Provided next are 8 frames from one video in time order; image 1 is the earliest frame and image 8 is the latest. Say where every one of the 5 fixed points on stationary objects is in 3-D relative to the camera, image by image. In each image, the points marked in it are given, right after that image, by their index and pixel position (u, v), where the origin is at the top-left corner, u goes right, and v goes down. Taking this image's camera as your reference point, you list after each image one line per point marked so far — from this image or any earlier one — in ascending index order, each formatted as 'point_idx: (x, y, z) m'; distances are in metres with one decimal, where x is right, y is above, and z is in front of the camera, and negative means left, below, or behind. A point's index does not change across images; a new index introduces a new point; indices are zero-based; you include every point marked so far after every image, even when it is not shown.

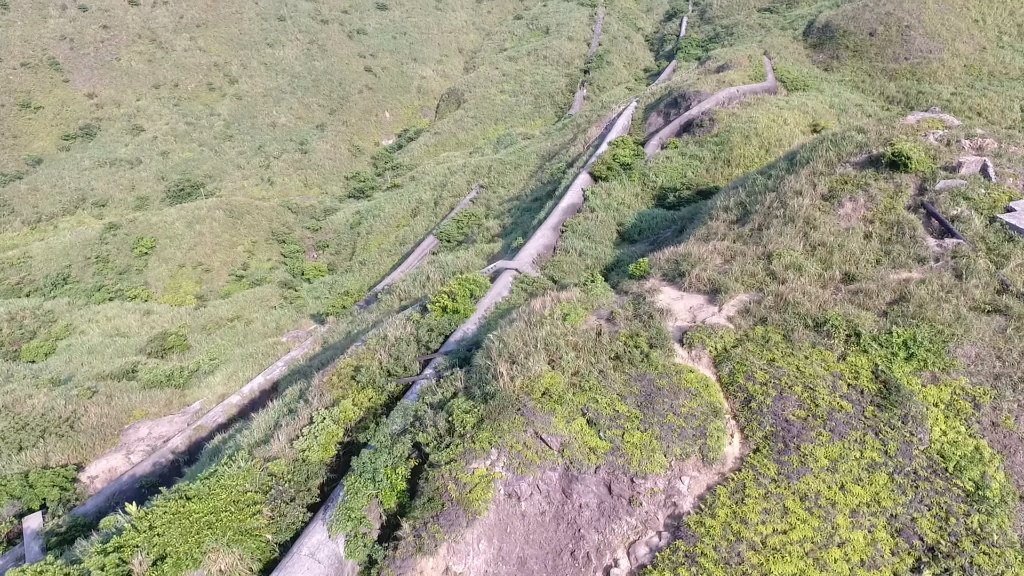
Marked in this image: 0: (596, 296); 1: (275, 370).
0: (+1.0, -0.1, +7.6) m
1: (-5.4, -1.9, +14.1) m
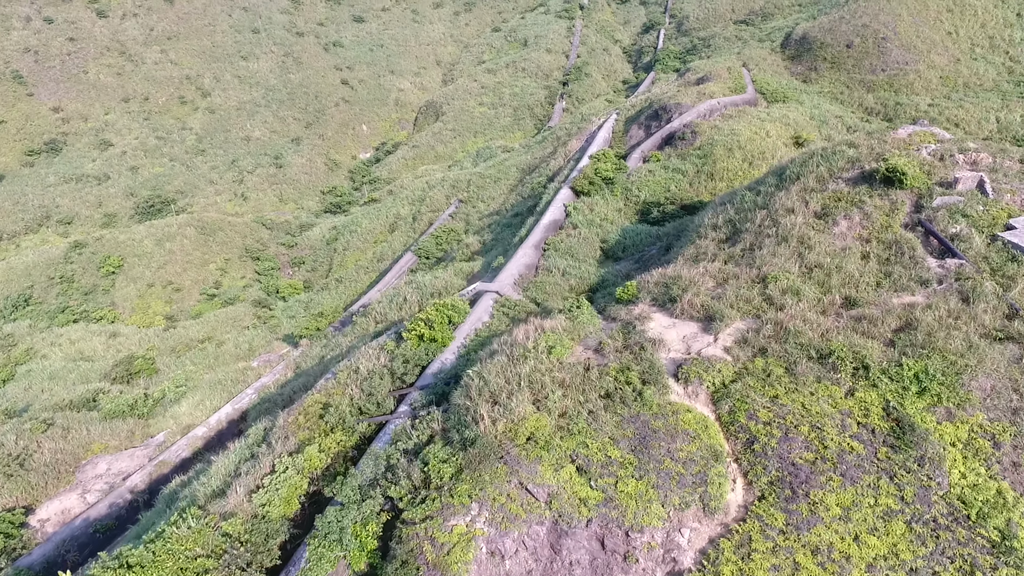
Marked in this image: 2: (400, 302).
0: (+0.8, -0.4, +7.1) m
1: (-5.8, -2.4, +13.4) m
2: (-2.3, -0.3, +12.9) m
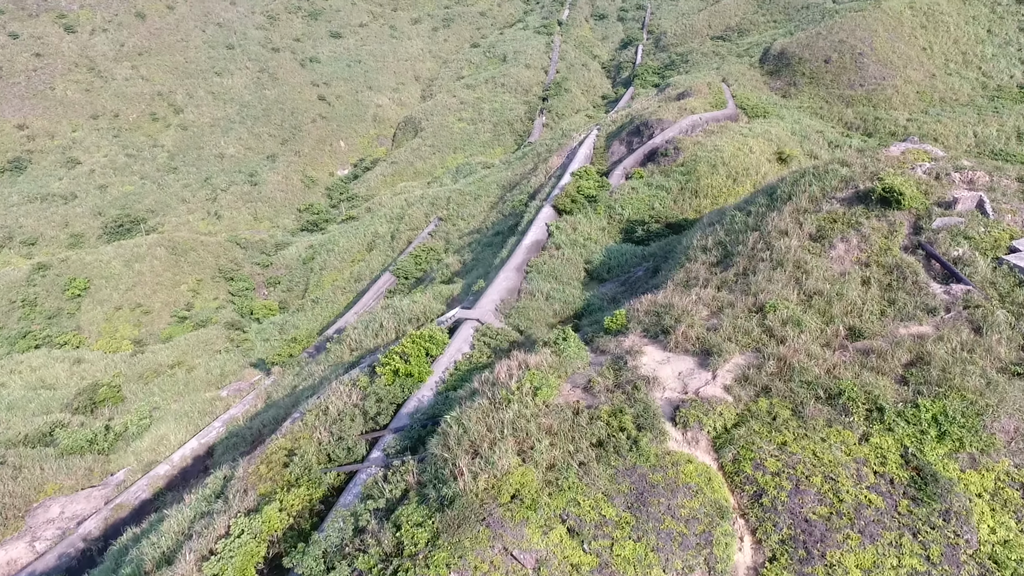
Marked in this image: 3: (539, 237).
0: (+0.6, -0.8, +6.6) m
1: (-6.2, -3.0, +12.6) m
2: (-2.7, -0.8, +12.3) m
3: (+0.6, +1.1, +14.1) m
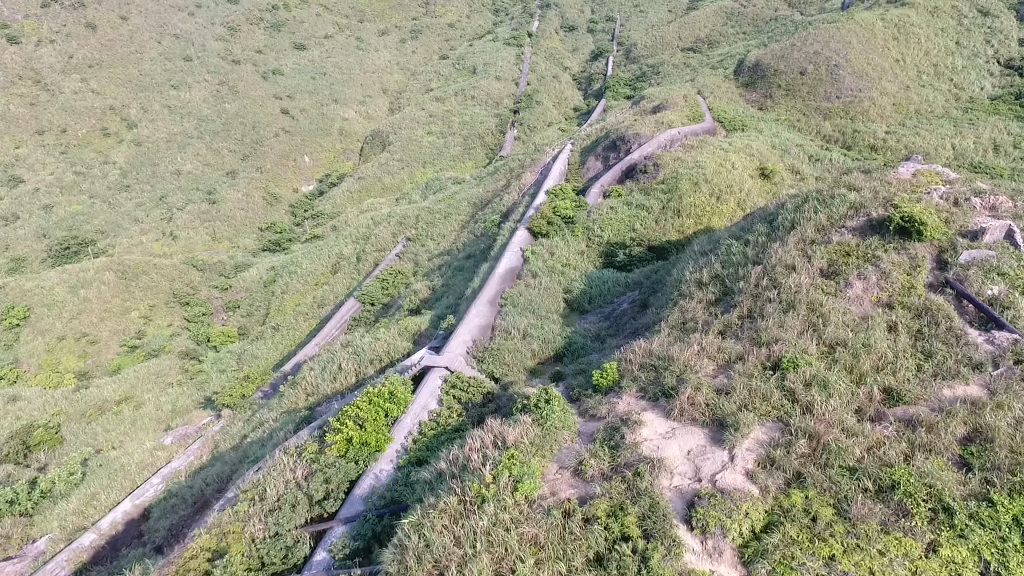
0: (+0.4, -1.3, +5.5) m
1: (-6.6, -3.7, +11.2) m
2: (-3.2, -1.5, +11.1) m
3: (0.0, +0.5, +13.0) m
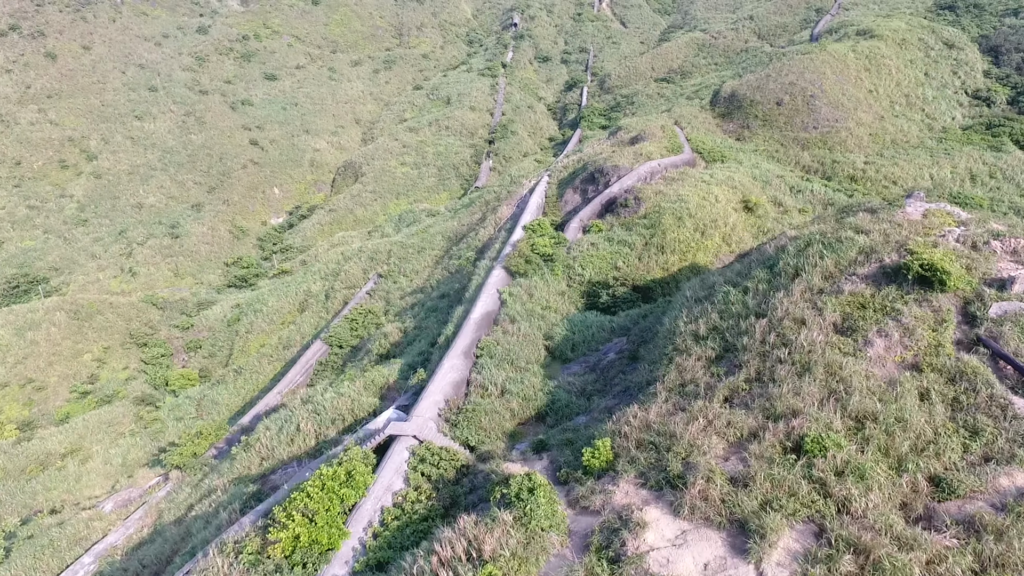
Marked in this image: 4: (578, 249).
0: (+0.2, -1.8, +4.6) m
1: (-7.0, -4.6, +9.9) m
2: (-3.6, -2.3, +10.0) m
3: (-0.4, -0.4, +12.1) m
4: (+1.6, +0.9, +14.5) m
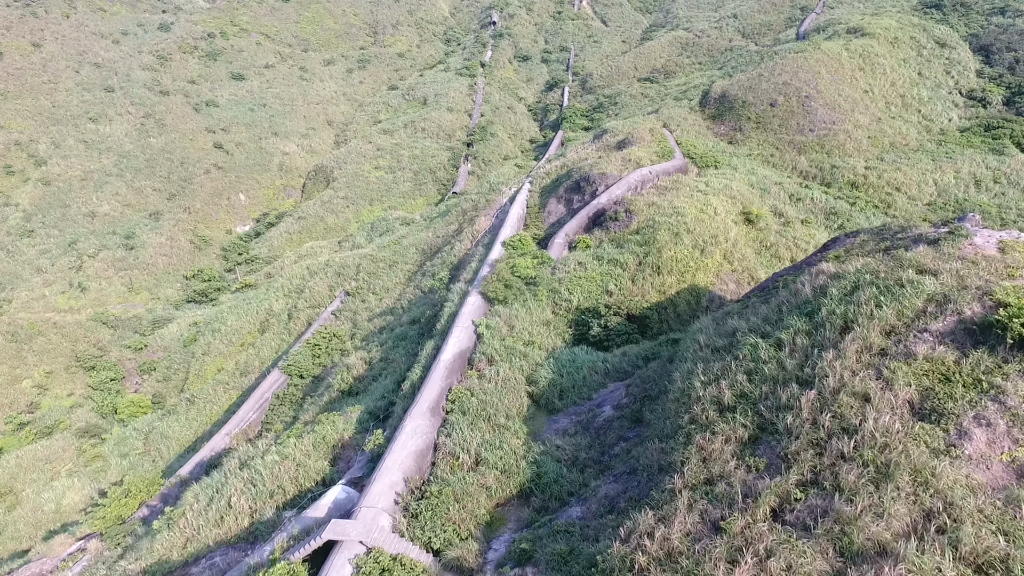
0: (+0.1, -2.4, +2.9) m
1: (-7.2, -5.2, +8.1) m
2: (-3.9, -2.9, +8.2) m
3: (-0.8, -0.9, +10.4) m
4: (+1.1, +0.4, +12.9) m
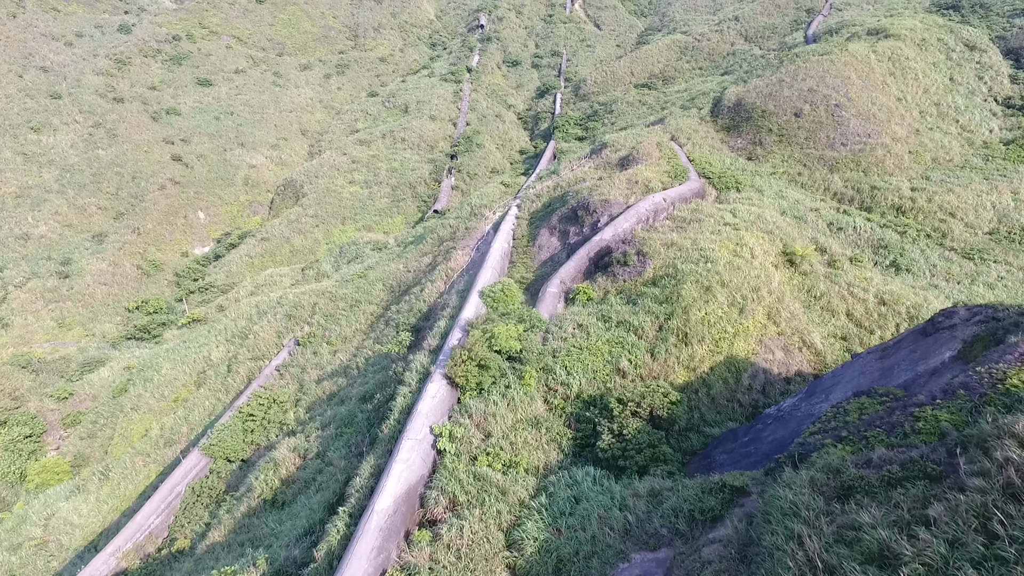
0: (-0.1, -3.5, -0.3) m
1: (-7.5, -6.3, +4.7) m
2: (-4.1, -4.0, +4.9) m
3: (-1.1, -2.1, +7.2) m
4: (+0.8, -0.8, +9.7) m
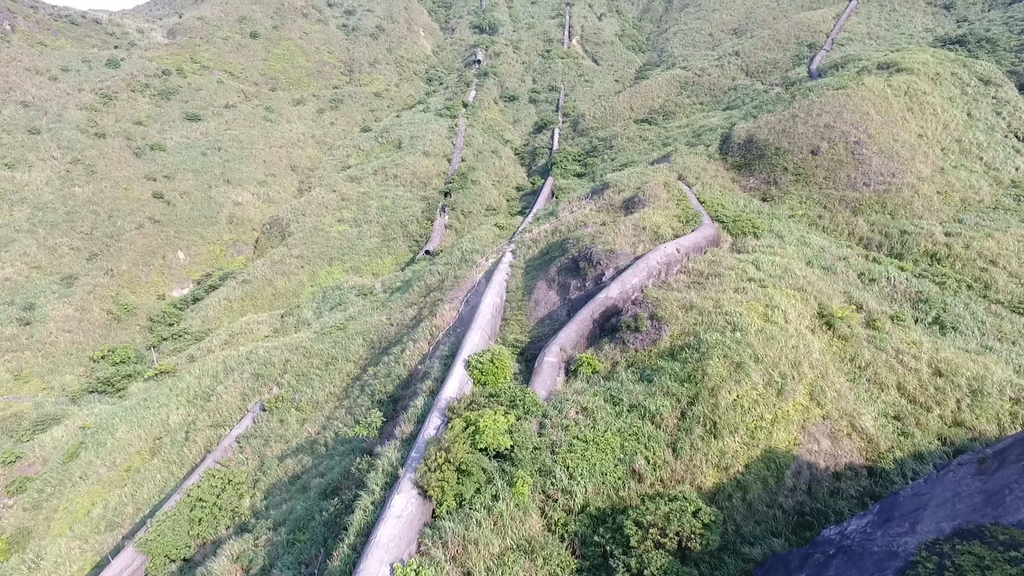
0: (-0.2, -3.9, -2.3) m
1: (-7.6, -7.1, +2.6) m
2: (-4.2, -4.8, +2.9) m
3: (-1.2, -3.0, +5.3) m
4: (+0.6, -1.8, +7.9) m
